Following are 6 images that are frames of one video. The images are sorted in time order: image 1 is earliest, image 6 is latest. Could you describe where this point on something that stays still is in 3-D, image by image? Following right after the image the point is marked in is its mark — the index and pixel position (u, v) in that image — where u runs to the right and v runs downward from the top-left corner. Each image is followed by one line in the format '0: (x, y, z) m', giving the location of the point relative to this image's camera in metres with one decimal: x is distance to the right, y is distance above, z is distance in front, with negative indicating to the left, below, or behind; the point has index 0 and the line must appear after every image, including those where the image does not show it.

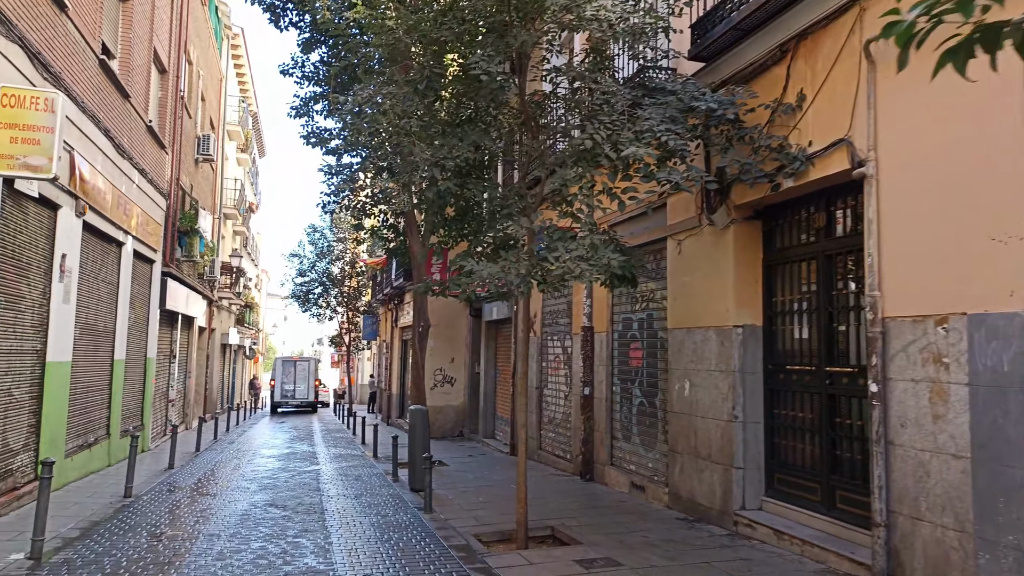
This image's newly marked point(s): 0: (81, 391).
0: (-6.8, -1.6, +11.4) m
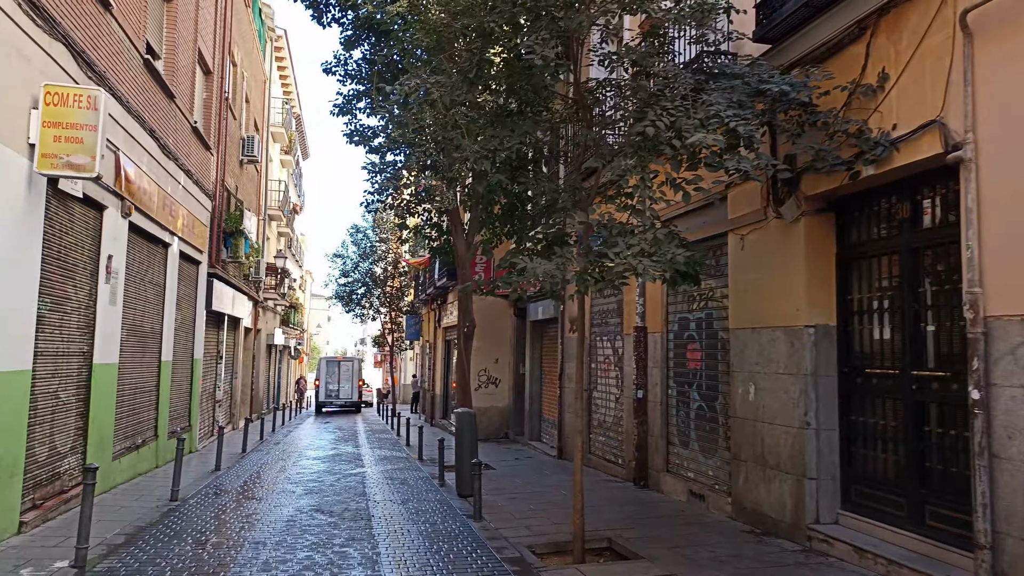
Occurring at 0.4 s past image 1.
0: (-6.0, -1.6, +11.3) m
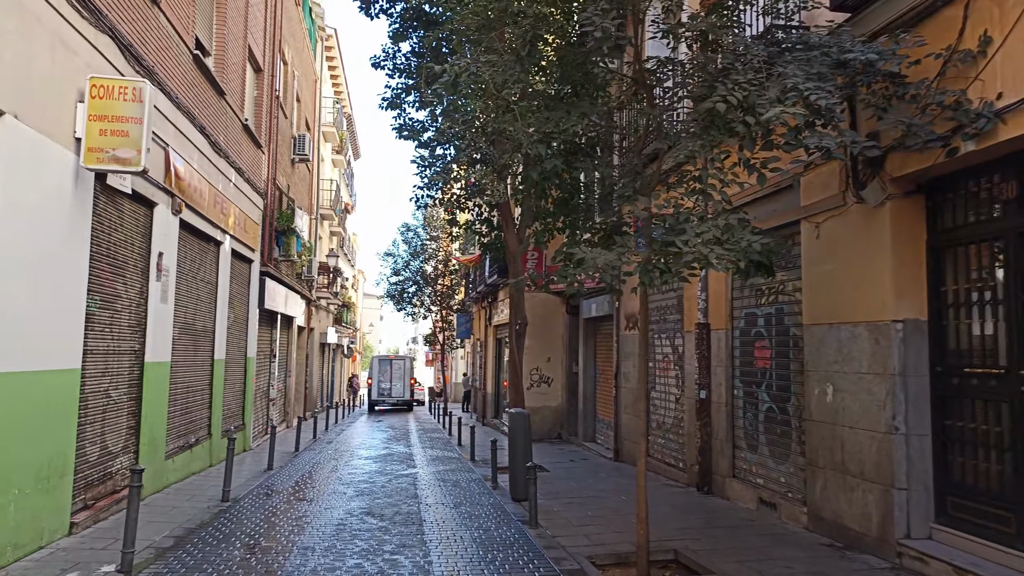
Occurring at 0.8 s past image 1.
0: (-5.2, -1.6, +11.3) m
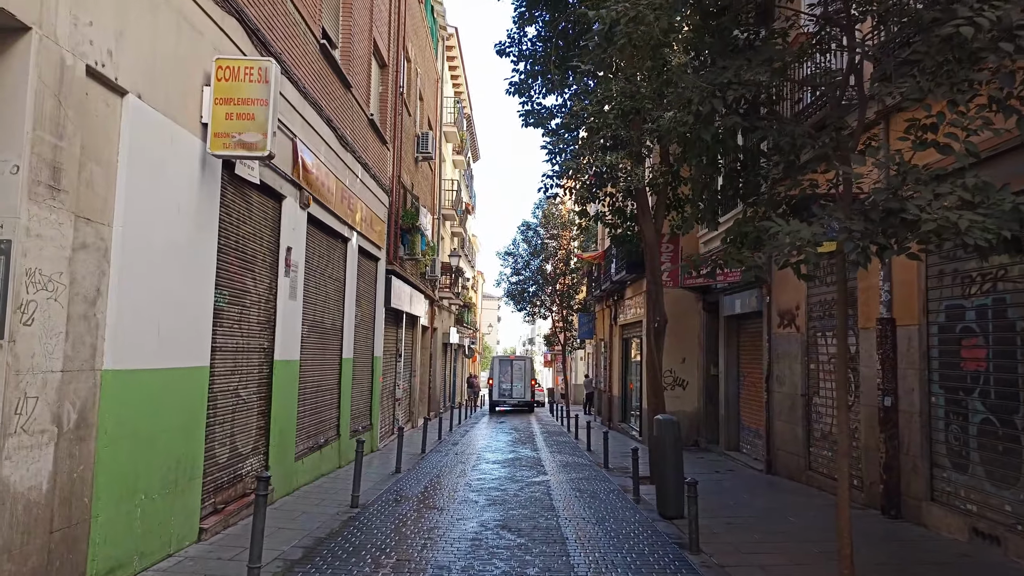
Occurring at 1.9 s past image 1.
0: (-3.1, -1.6, +11.0) m
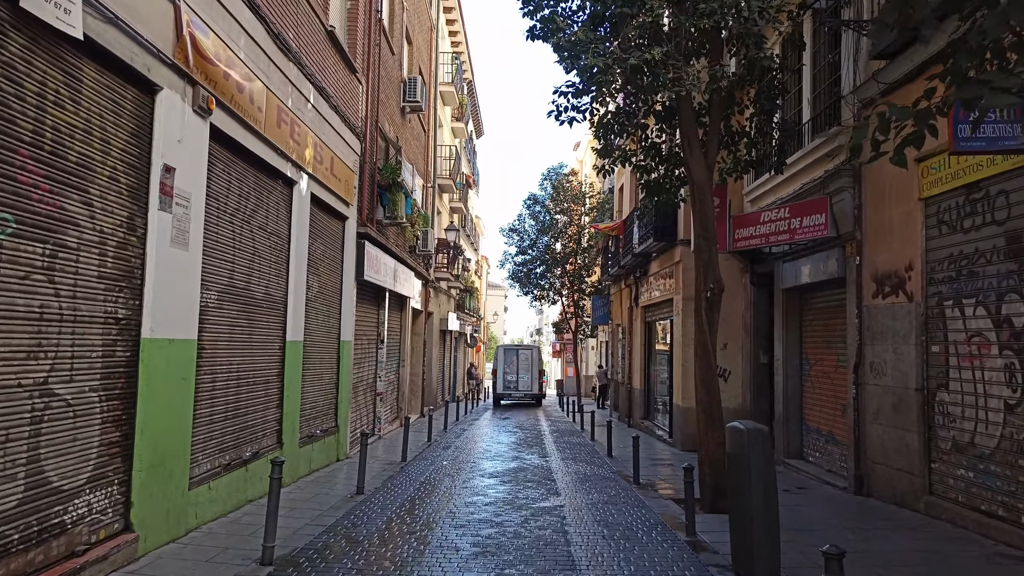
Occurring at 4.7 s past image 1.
0: (-3.1, -1.0, +7.7) m
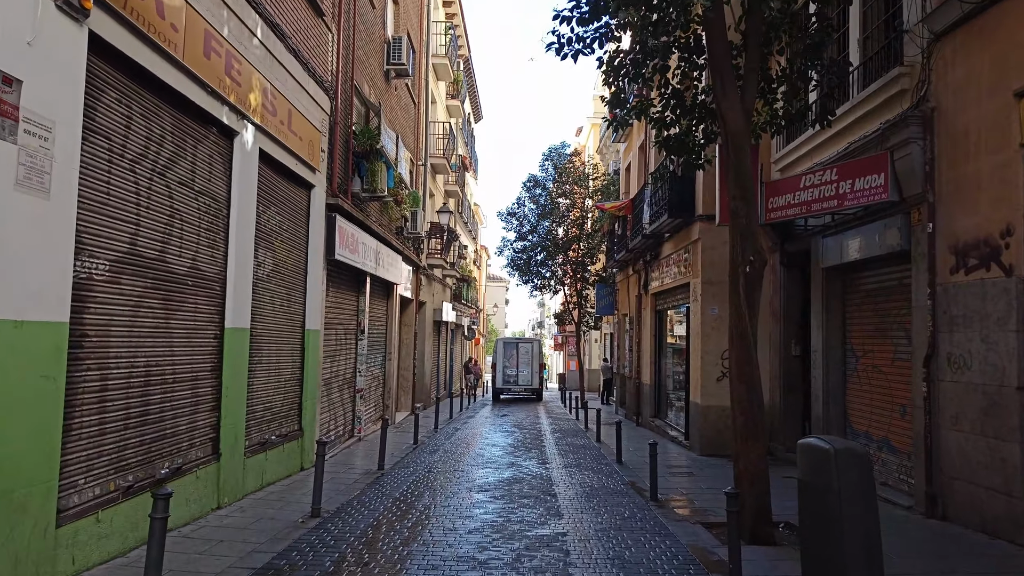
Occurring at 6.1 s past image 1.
0: (-3.2, -0.8, +5.9) m
